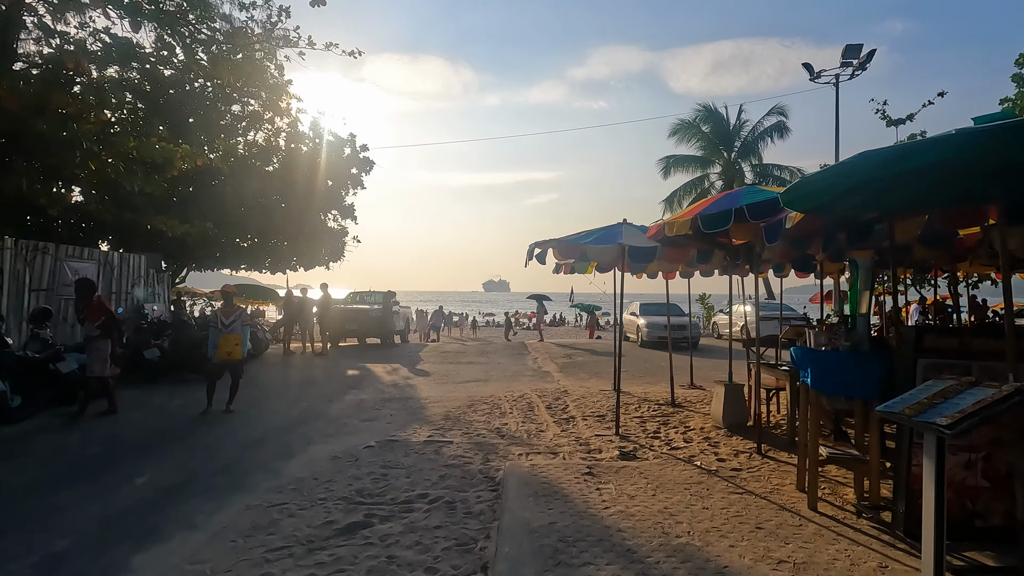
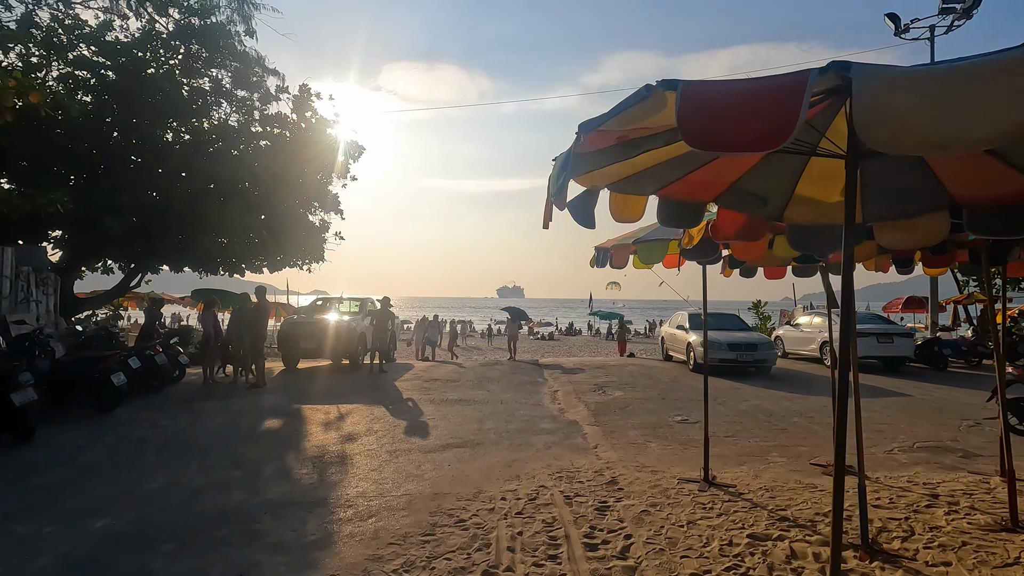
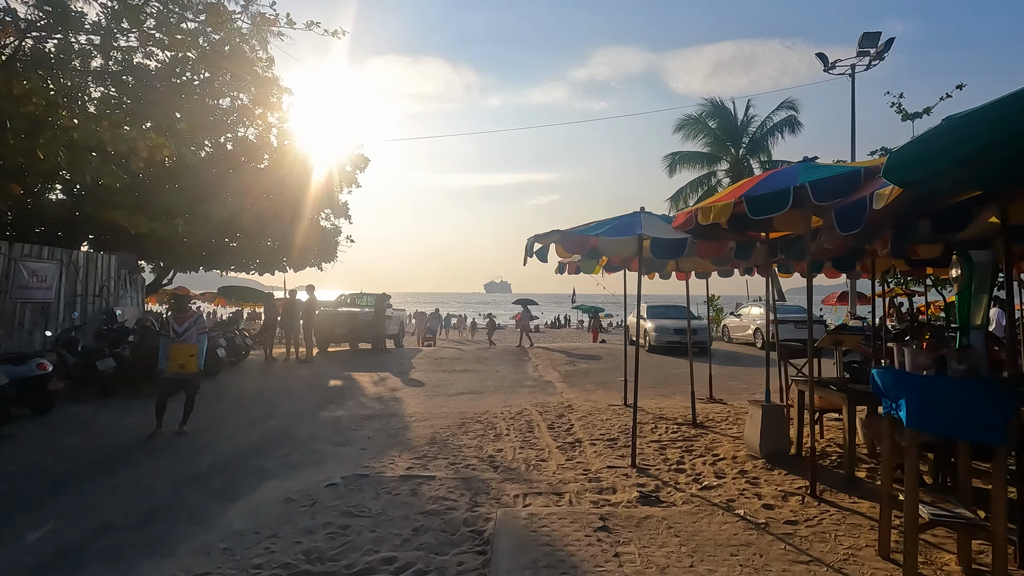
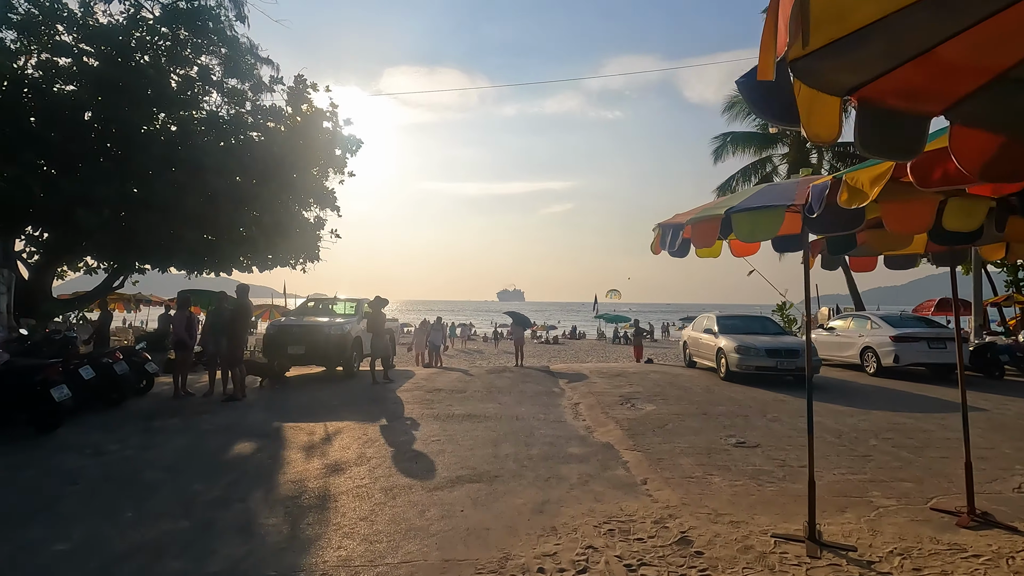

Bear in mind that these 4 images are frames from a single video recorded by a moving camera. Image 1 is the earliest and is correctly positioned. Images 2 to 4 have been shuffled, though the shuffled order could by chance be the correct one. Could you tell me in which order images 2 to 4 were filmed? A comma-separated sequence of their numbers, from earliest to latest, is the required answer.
3, 2, 4
